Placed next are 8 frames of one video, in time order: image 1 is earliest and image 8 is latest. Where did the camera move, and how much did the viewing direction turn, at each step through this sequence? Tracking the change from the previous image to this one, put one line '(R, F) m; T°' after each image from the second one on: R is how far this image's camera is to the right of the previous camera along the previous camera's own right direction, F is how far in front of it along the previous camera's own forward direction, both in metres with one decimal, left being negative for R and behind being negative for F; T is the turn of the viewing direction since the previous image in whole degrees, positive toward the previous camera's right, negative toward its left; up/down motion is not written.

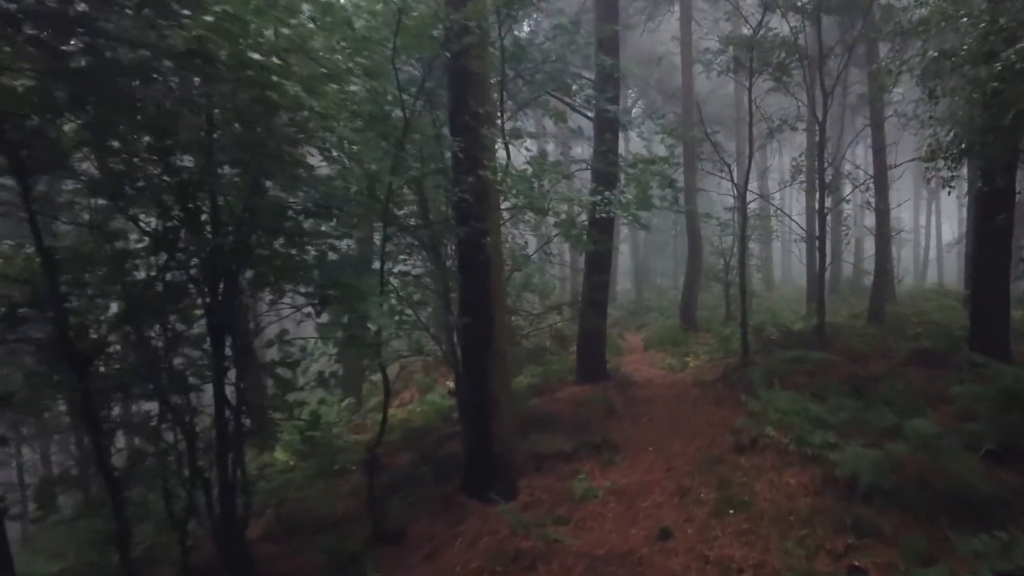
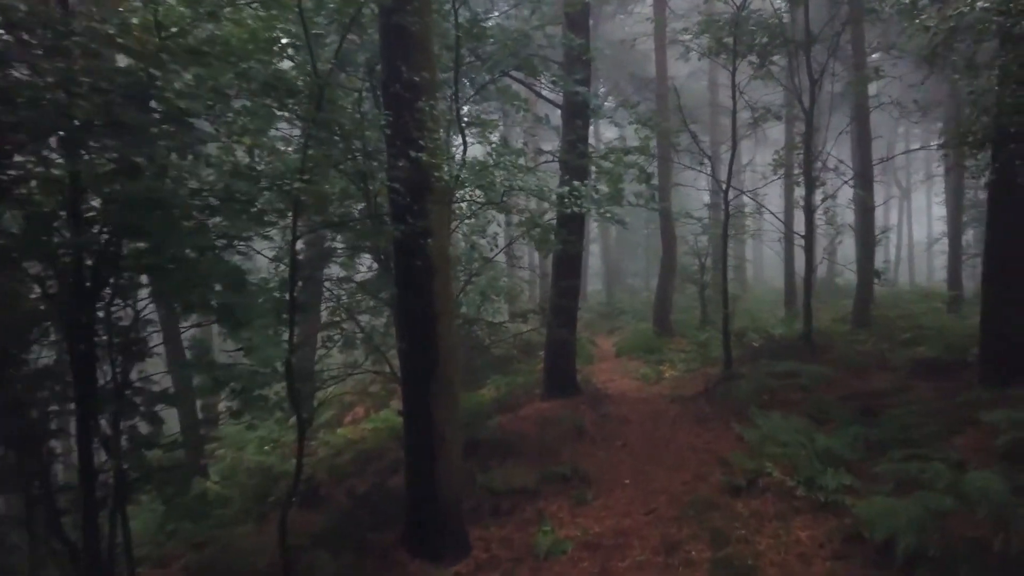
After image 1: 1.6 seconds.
(+0.2, +1.3) m; +2°
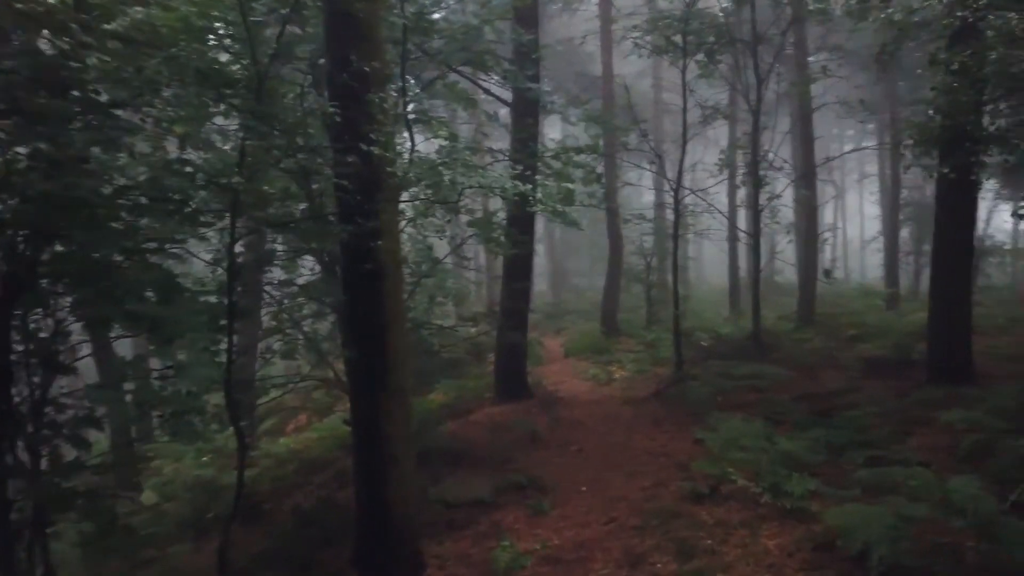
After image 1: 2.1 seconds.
(-0.1, +0.3) m; +4°
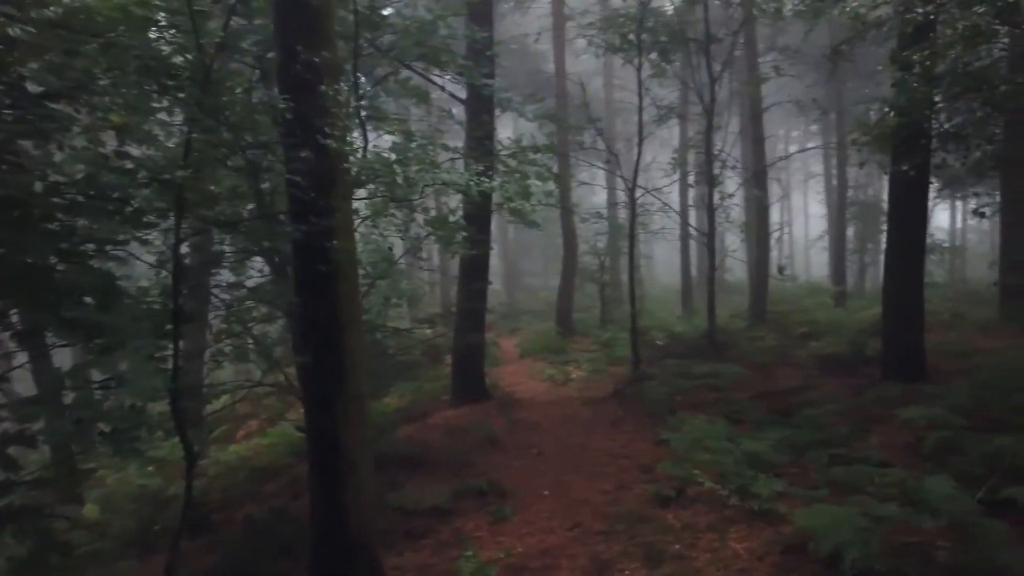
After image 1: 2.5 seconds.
(-0.1, +0.2) m; +3°
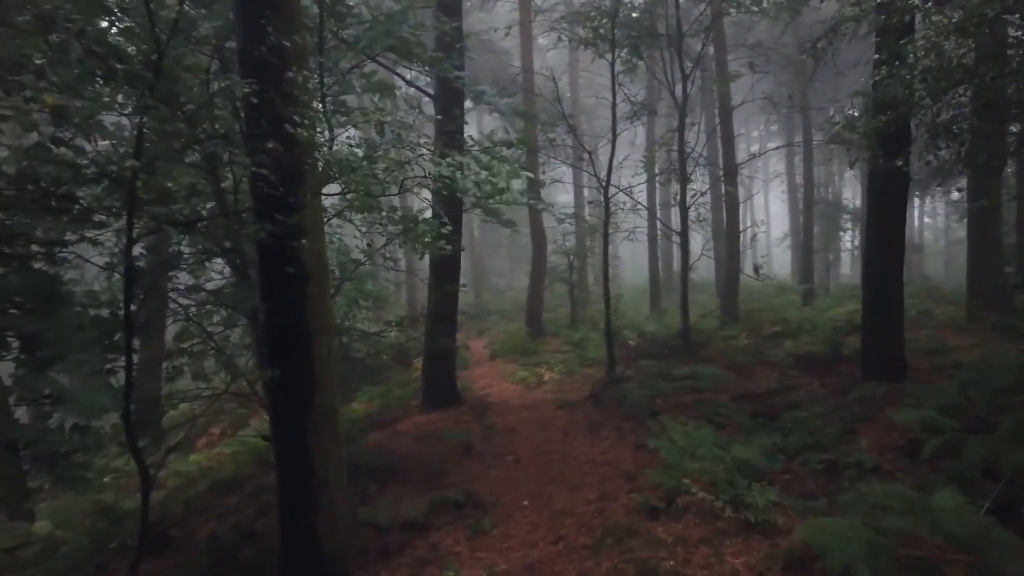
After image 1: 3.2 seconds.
(-0.1, +0.3) m; +3°
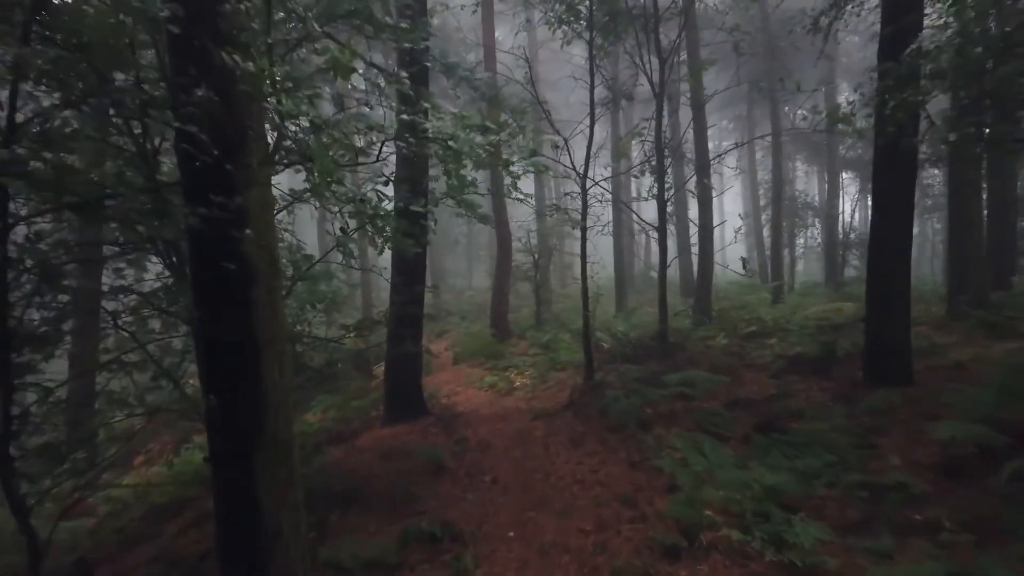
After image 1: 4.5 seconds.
(-0.2, +0.9) m; +3°
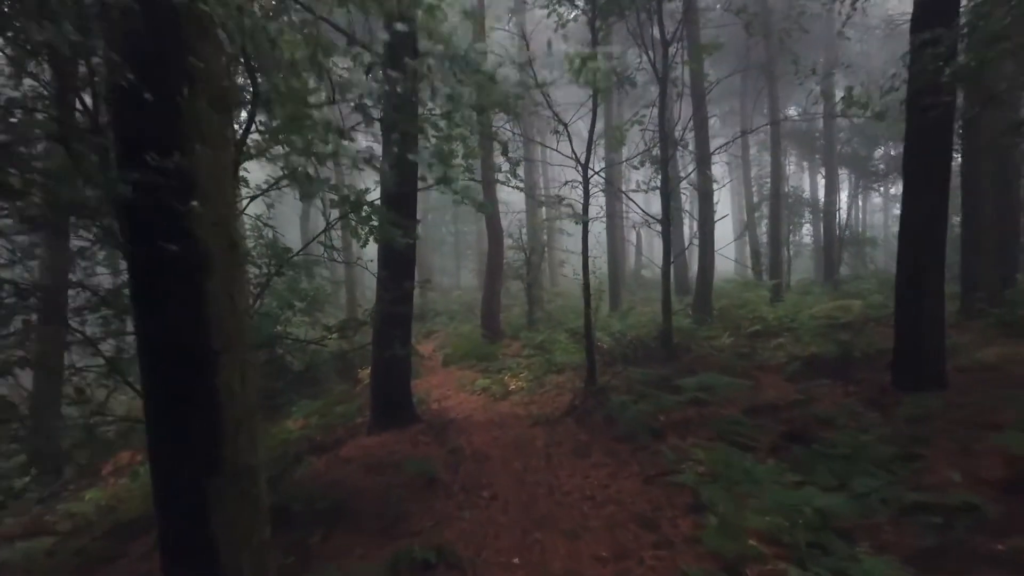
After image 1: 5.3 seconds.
(-0.1, +0.8) m; +1°
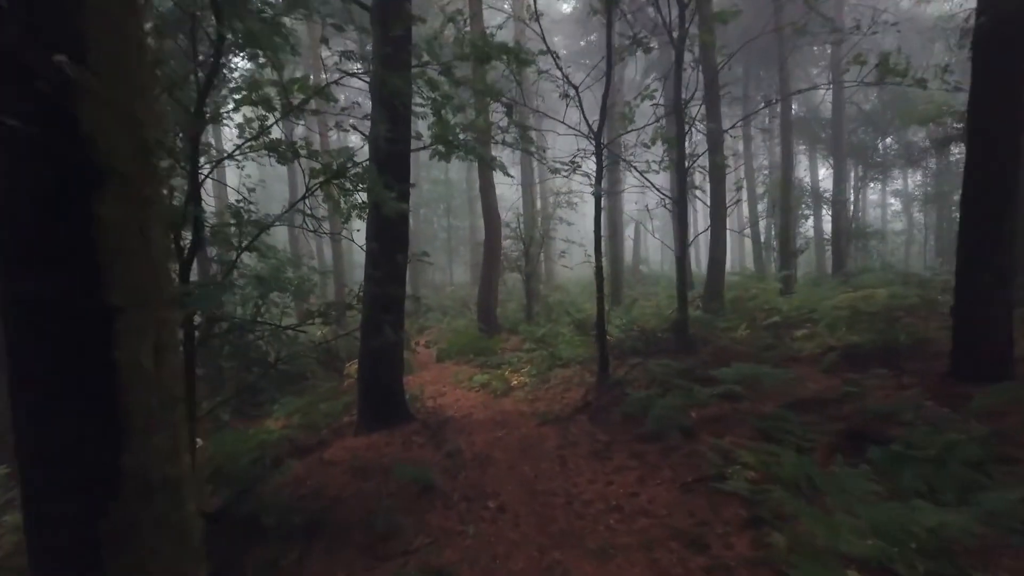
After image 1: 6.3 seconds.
(-0.1, +1.0) m; +1°
